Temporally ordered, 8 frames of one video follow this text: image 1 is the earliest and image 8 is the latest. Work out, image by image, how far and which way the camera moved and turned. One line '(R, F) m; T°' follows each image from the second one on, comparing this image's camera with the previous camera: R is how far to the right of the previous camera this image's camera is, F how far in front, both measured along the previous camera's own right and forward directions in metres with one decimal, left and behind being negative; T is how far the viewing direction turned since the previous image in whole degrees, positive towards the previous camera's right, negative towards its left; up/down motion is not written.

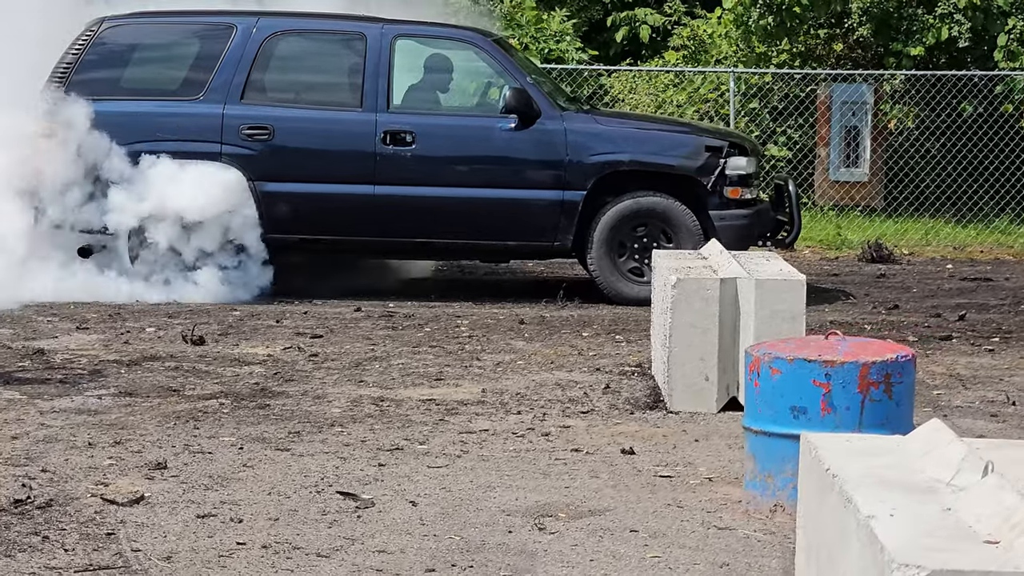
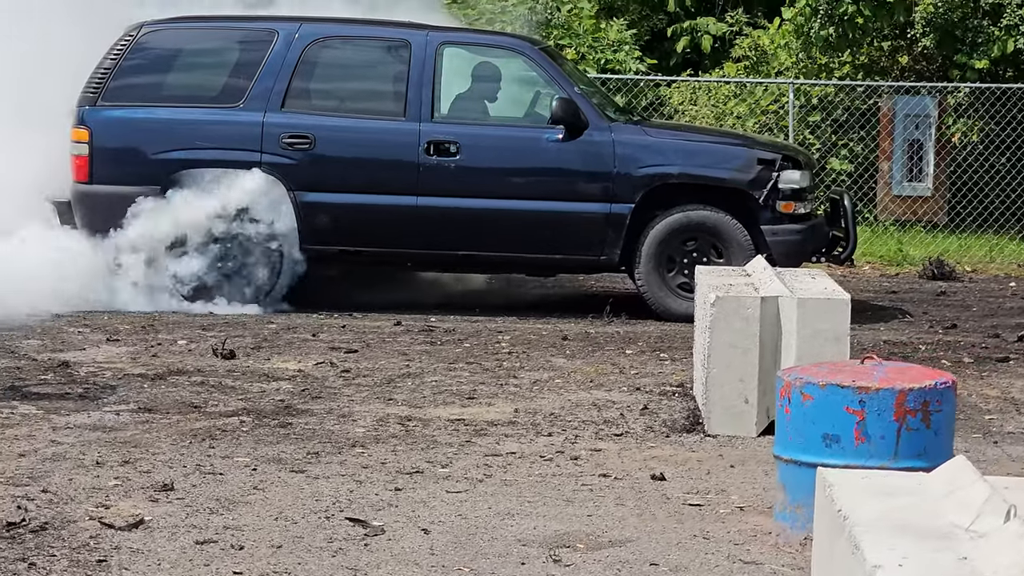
(+0.1, +0.2) m; -3°
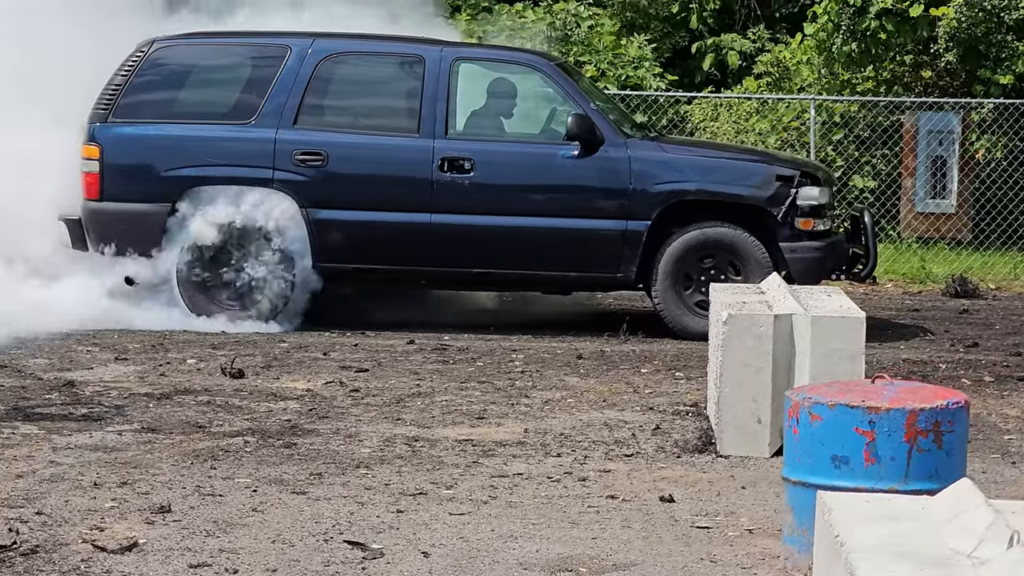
(+0.1, +0.1) m; -1°
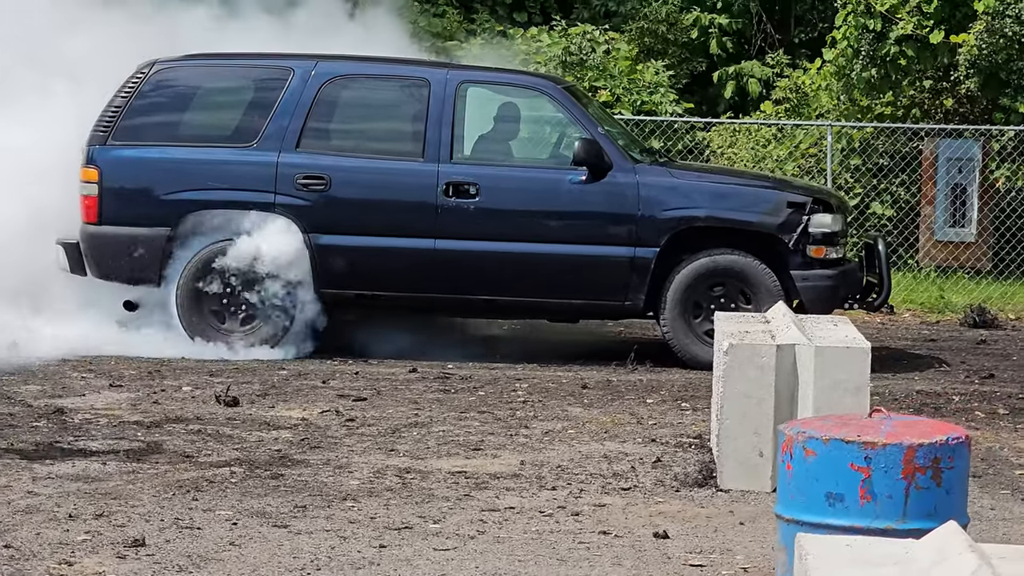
(+0.1, +0.1) m; -1°
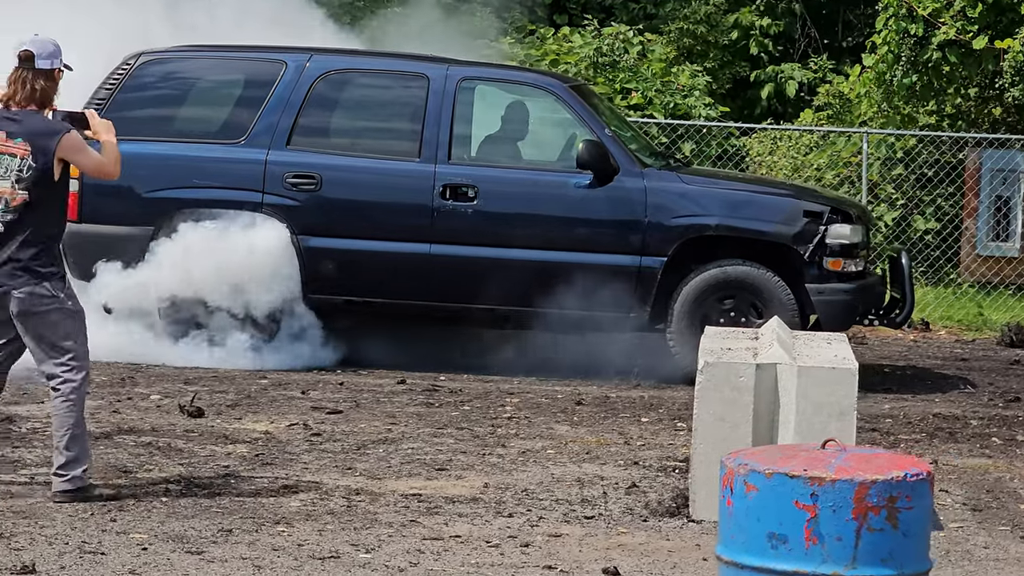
(+0.4, +0.4) m; -2°
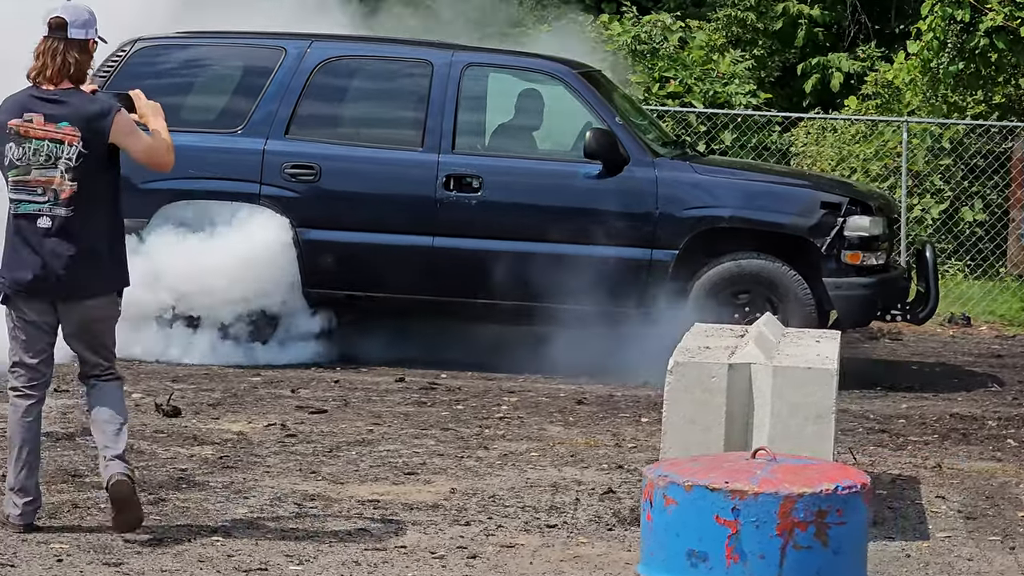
(+0.4, +0.3) m; -3°
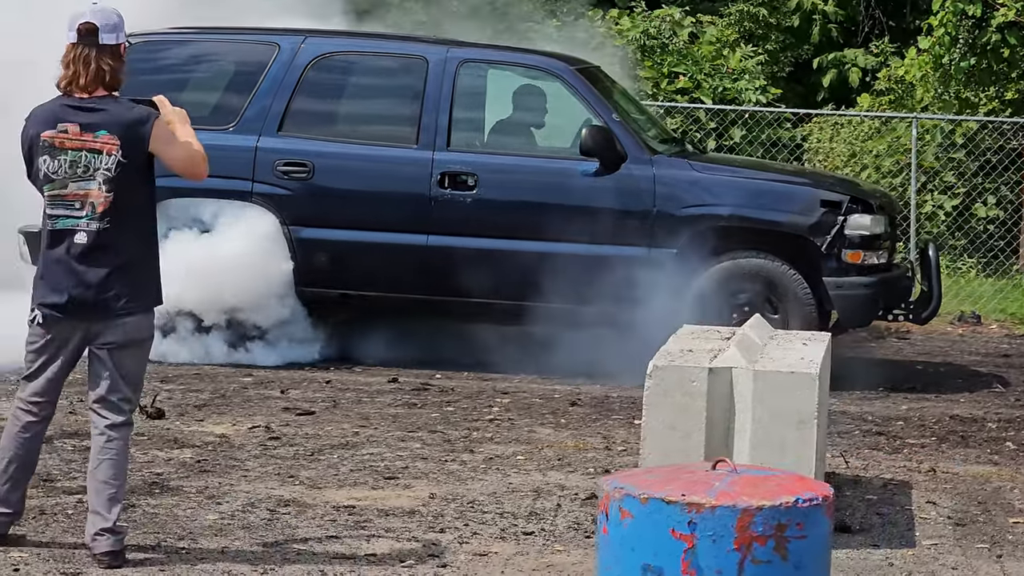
(+0.2, +0.1) m; -1°
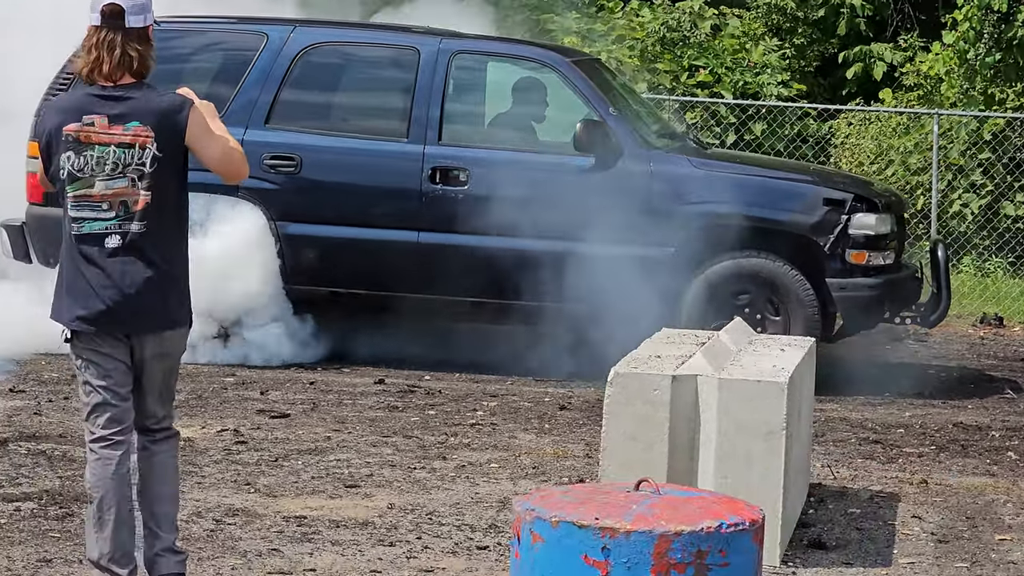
(+0.3, +0.2) m; -2°
